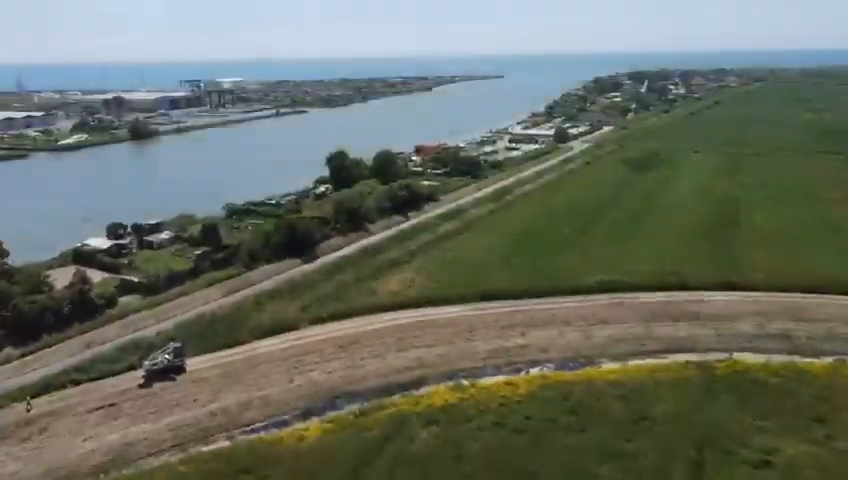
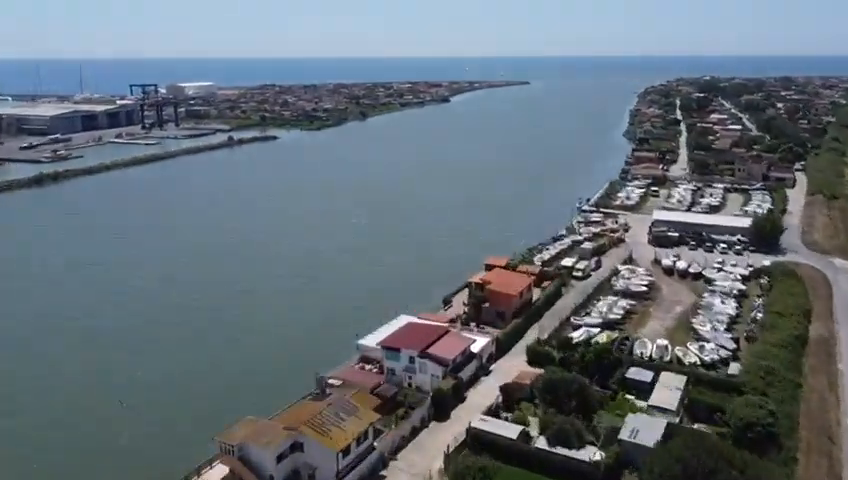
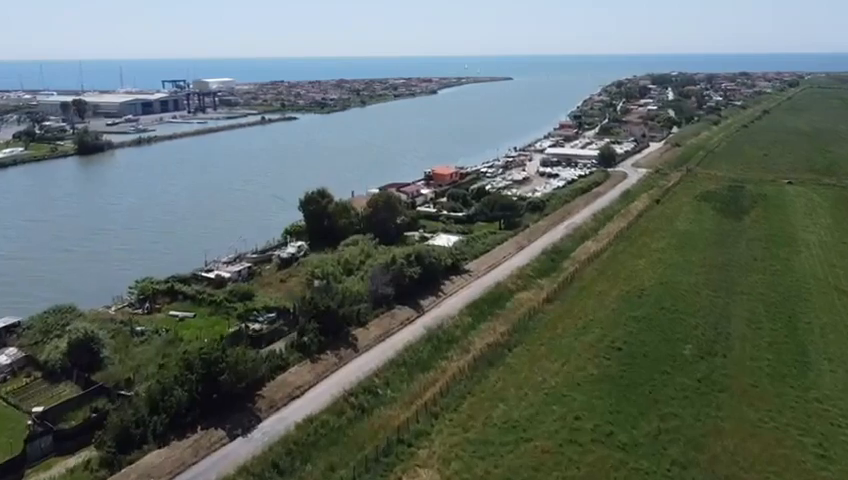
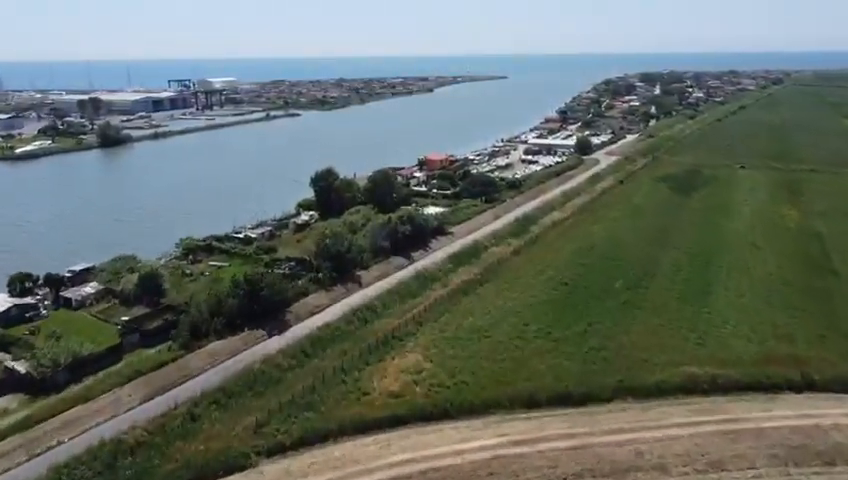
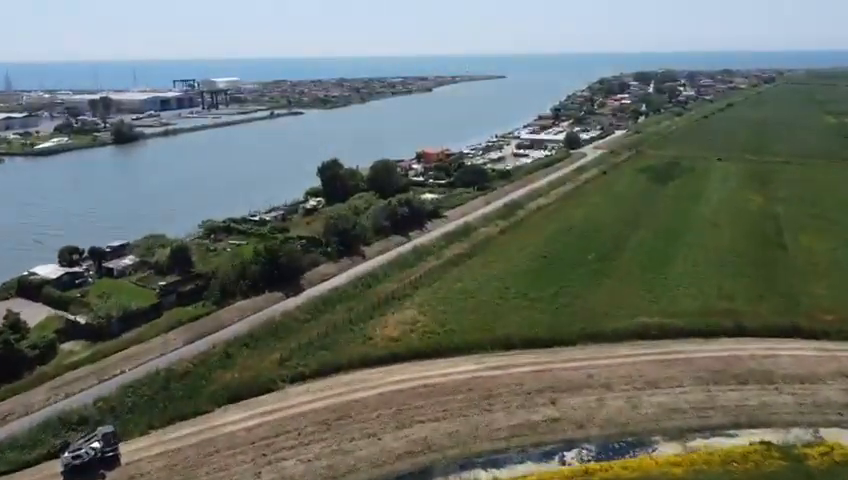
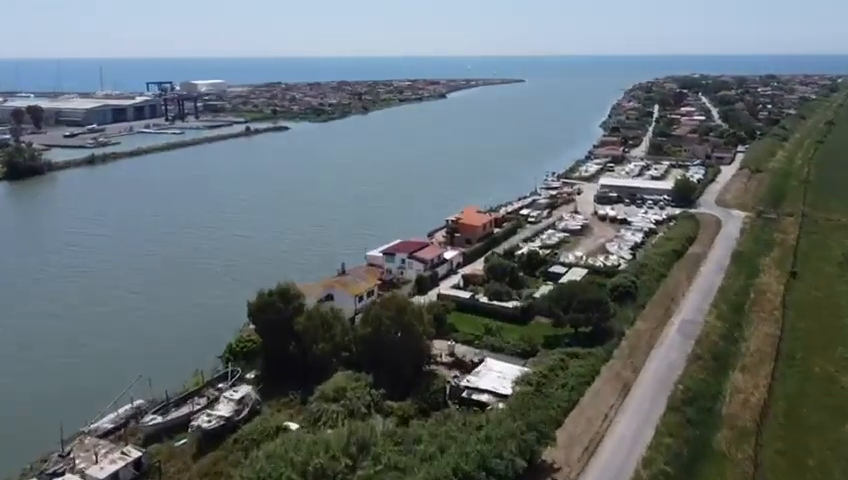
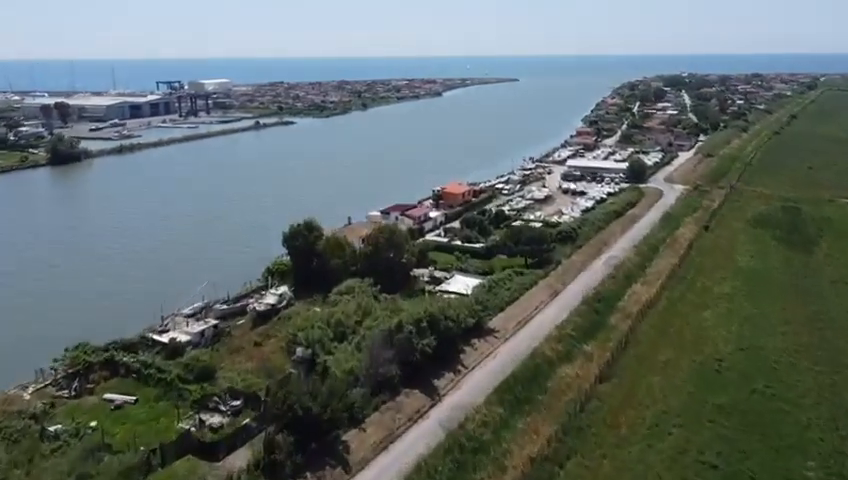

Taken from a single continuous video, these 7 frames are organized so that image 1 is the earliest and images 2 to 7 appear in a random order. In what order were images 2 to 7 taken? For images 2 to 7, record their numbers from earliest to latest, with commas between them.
5, 4, 3, 7, 6, 2
